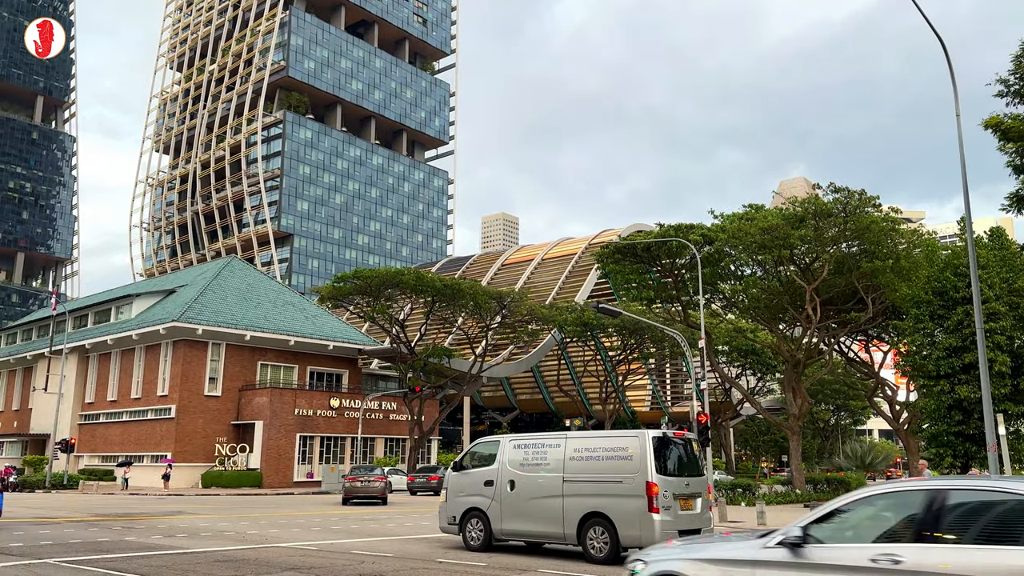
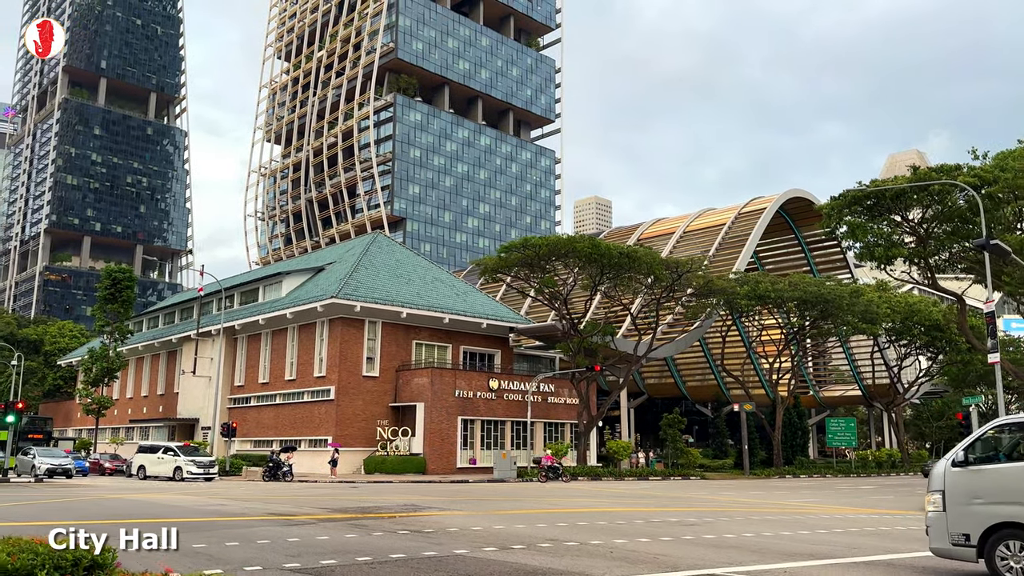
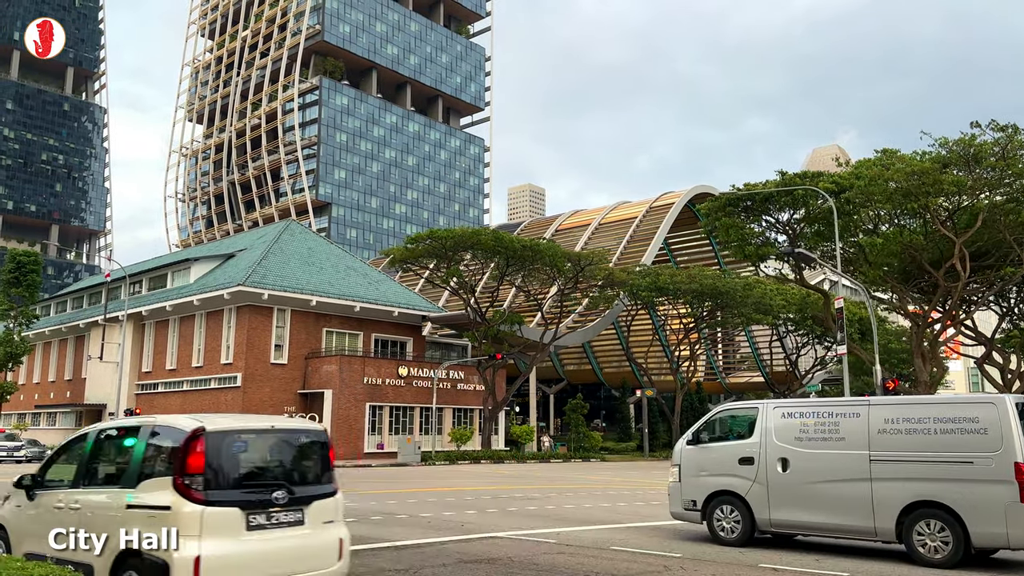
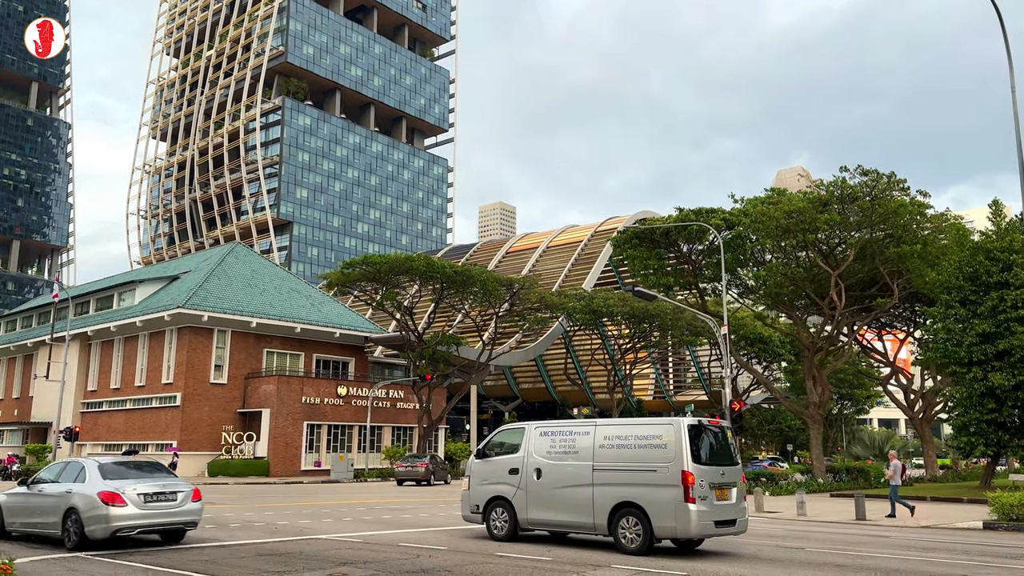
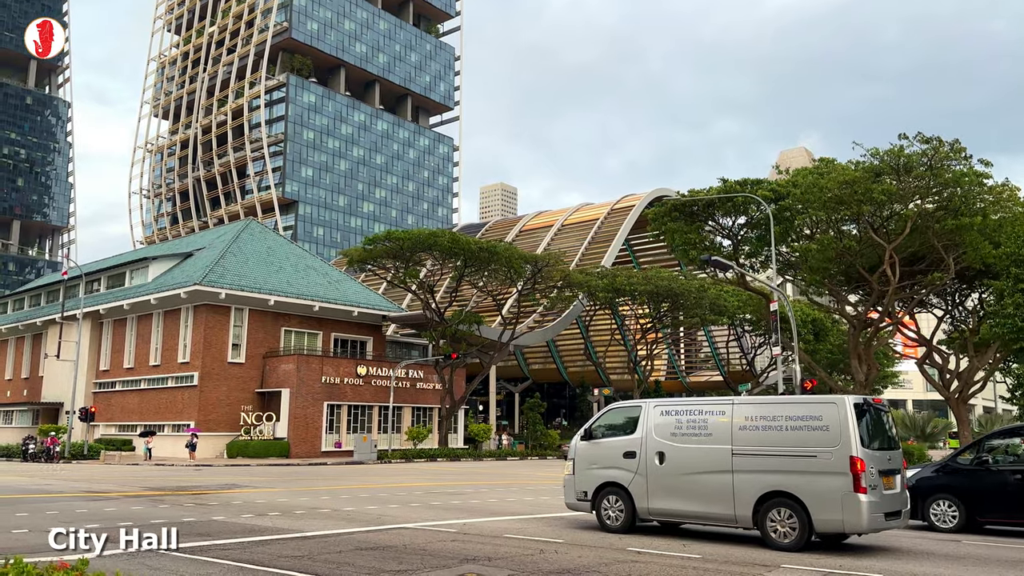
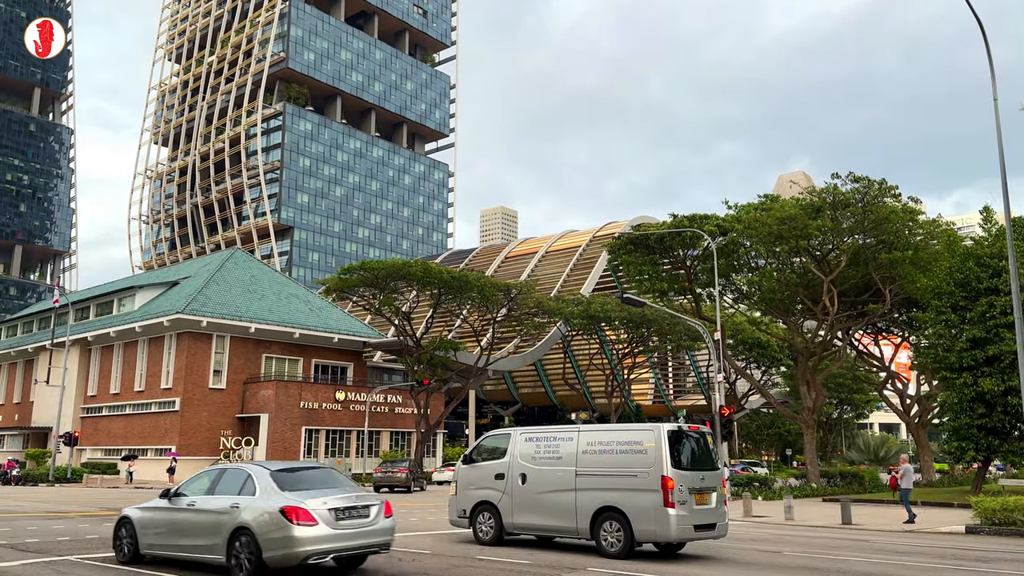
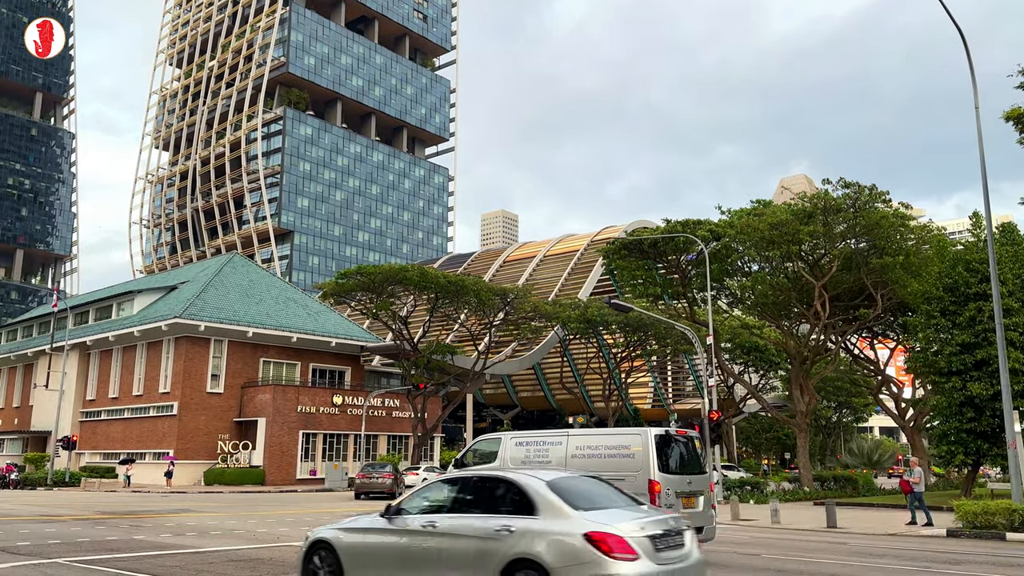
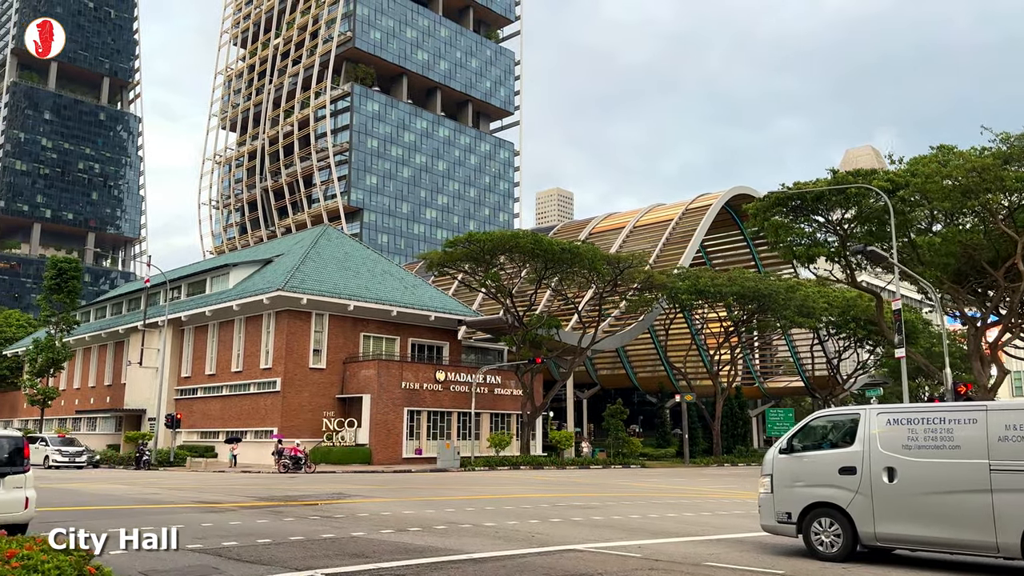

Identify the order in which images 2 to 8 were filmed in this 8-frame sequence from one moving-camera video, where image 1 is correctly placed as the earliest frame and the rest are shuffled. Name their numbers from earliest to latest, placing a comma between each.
7, 6, 4, 5, 3, 8, 2
